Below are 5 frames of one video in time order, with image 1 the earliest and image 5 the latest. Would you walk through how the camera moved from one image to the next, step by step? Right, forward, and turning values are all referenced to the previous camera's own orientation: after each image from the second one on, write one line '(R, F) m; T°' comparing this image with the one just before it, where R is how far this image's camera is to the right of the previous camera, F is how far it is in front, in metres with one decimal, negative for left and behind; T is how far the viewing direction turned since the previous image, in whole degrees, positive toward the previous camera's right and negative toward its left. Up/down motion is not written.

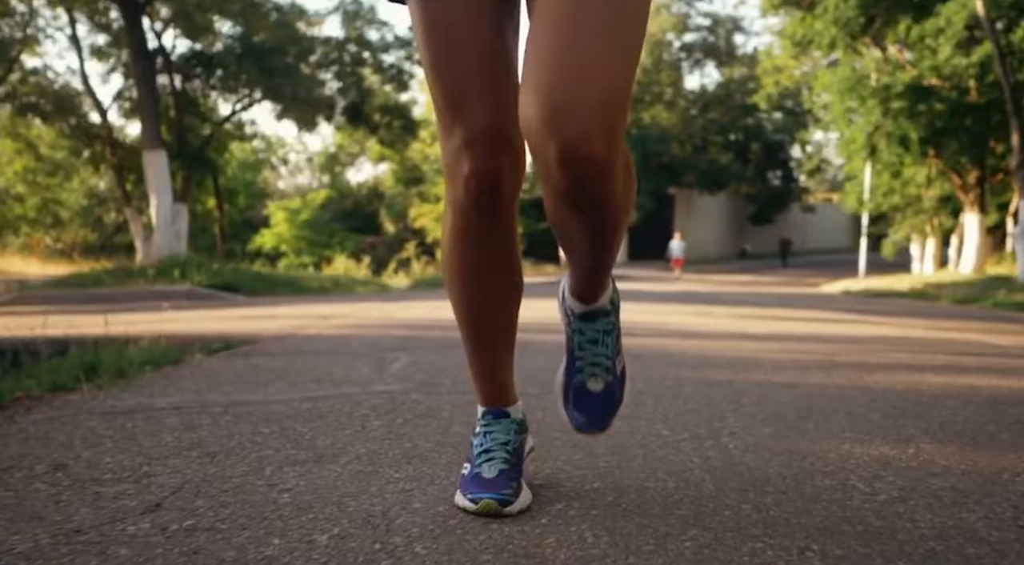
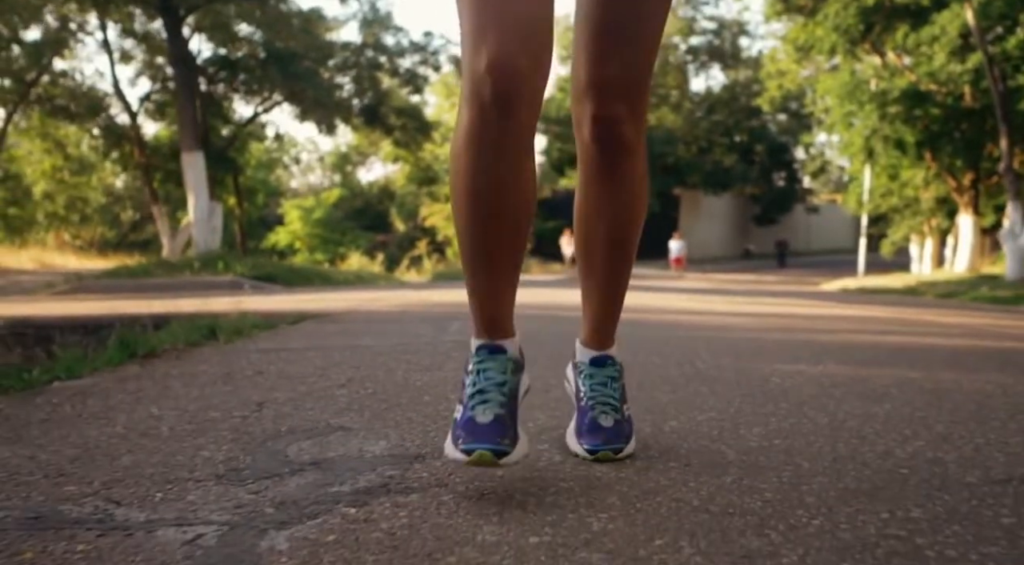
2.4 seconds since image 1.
(-0.2, -1.4) m; 0°
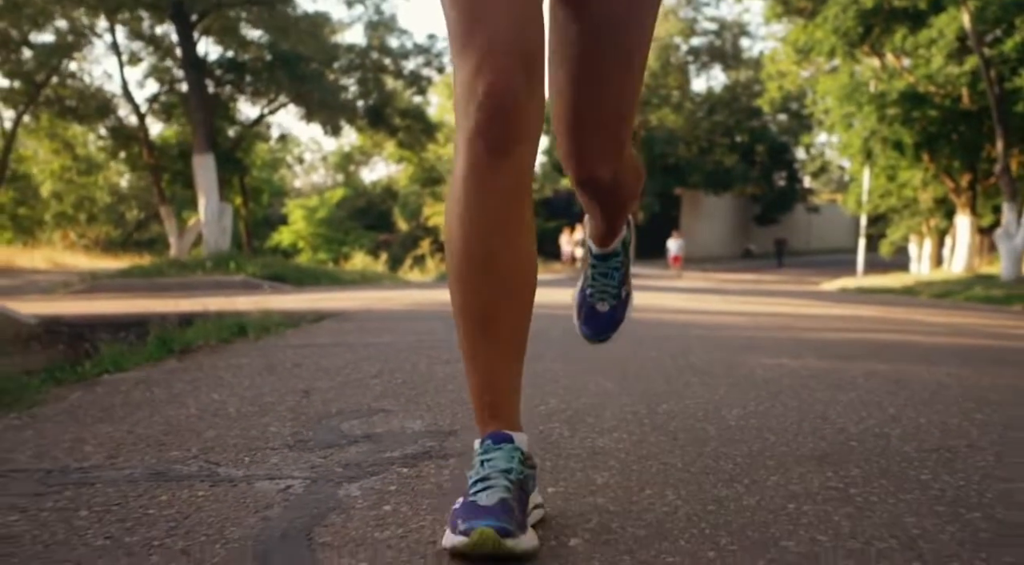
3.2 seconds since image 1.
(0.0, -0.5) m; 0°
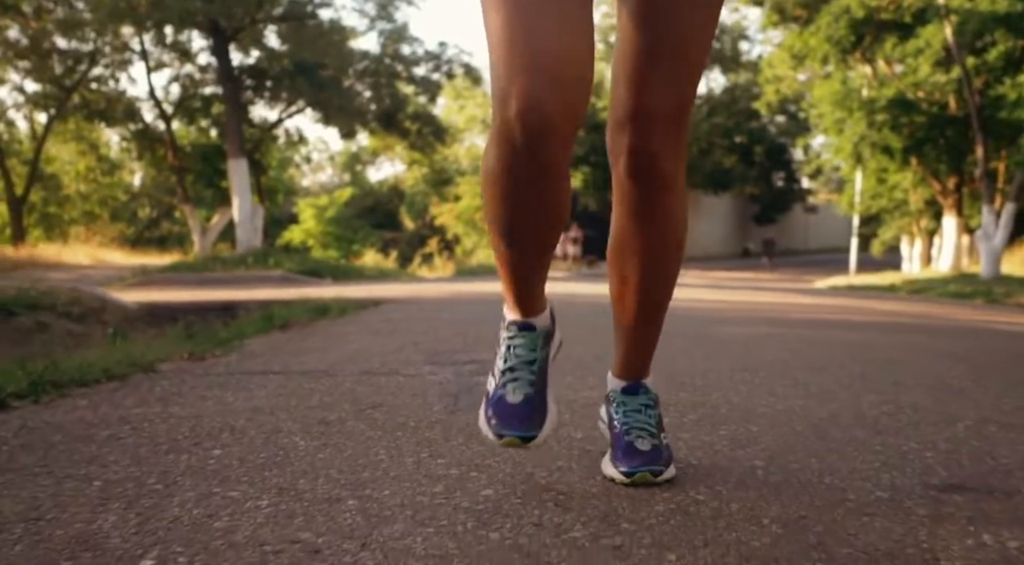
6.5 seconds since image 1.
(-0.2, -1.7) m; 0°
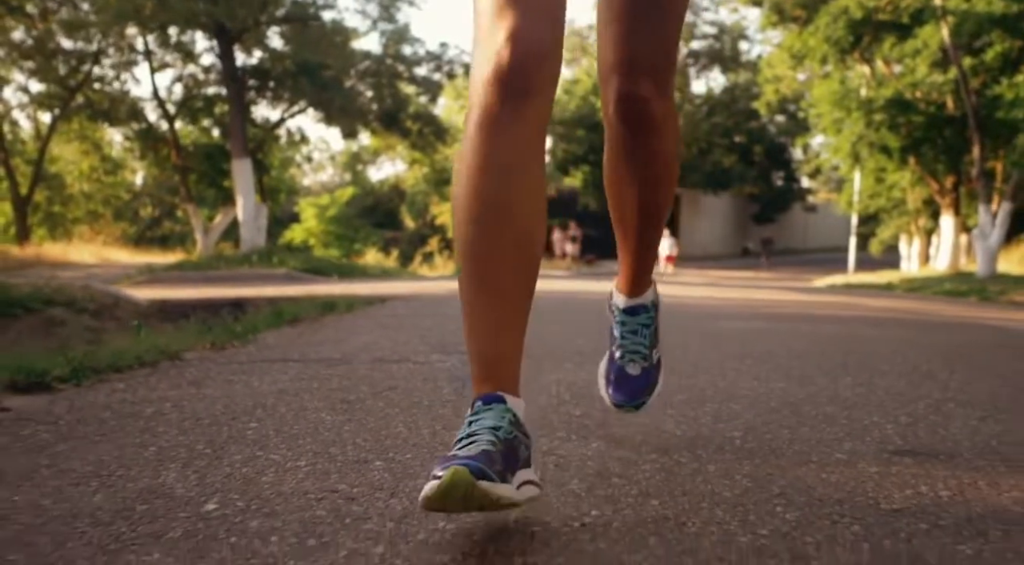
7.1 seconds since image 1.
(0.0, -0.3) m; 0°
